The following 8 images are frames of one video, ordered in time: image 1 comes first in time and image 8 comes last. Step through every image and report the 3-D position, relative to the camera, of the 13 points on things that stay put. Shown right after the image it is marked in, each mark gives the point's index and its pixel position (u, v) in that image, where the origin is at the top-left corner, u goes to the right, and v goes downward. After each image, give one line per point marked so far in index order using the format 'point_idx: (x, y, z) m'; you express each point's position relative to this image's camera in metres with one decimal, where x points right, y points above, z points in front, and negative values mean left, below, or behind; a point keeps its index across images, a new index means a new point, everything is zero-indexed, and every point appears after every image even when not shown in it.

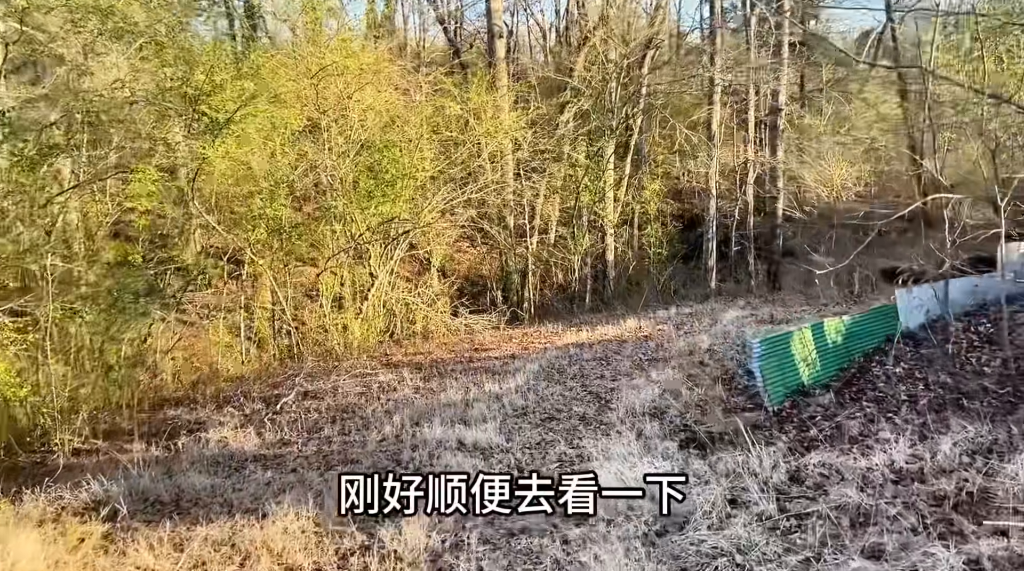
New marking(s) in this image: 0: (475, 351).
0: (-0.6, -1.0, +13.2) m
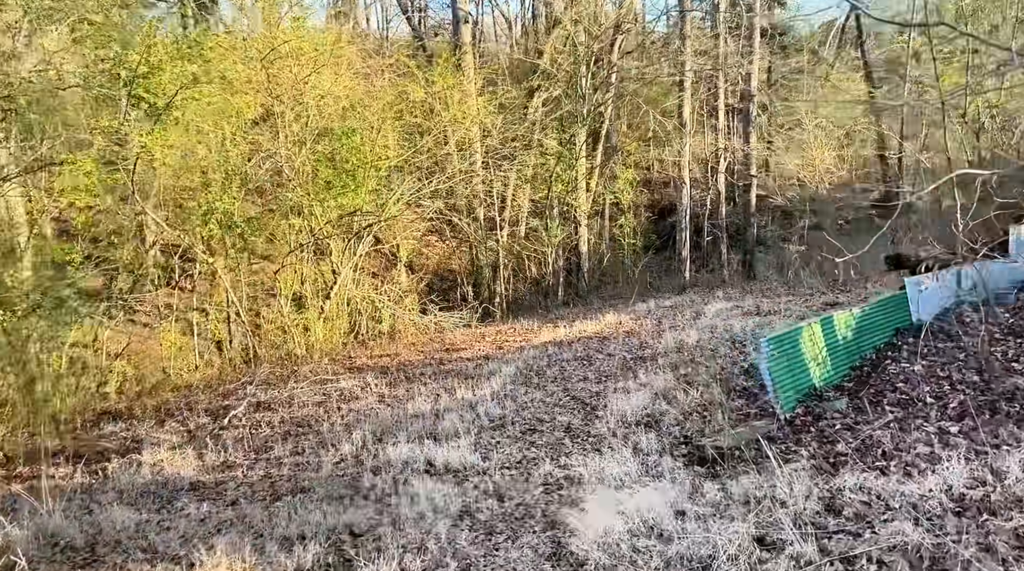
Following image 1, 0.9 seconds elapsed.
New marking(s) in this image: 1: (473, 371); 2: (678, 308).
0: (-0.9, -0.9, +12.3) m
1: (-0.4, -0.9, +10.0) m
2: (+2.7, -0.3, +15.0) m
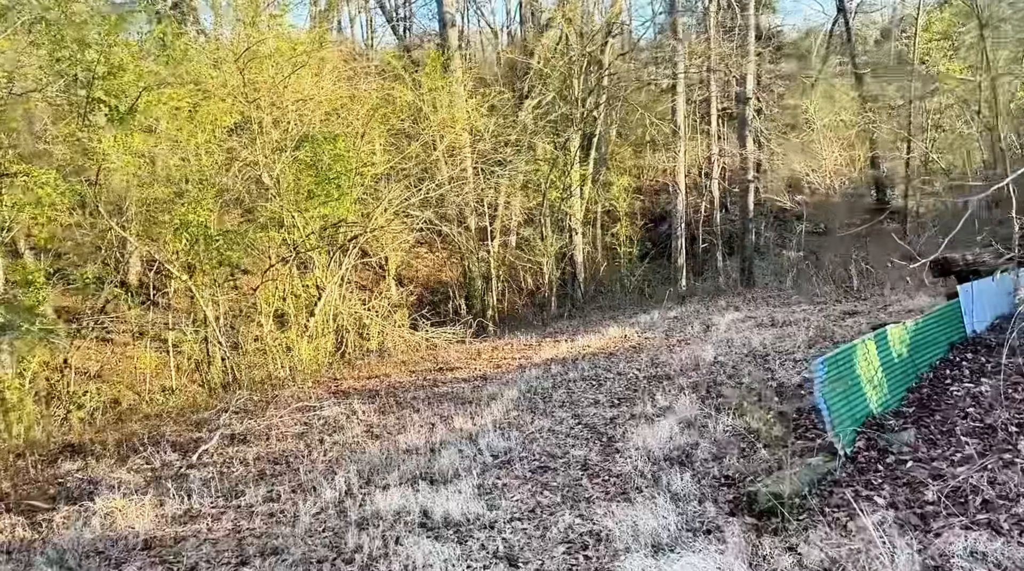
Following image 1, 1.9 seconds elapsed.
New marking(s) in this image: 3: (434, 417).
0: (-0.9, -1.1, +11.4) m
1: (-0.4, -1.1, +9.0) m
2: (+2.7, -0.5, +14.1) m
3: (-0.7, -1.2, +8.1) m
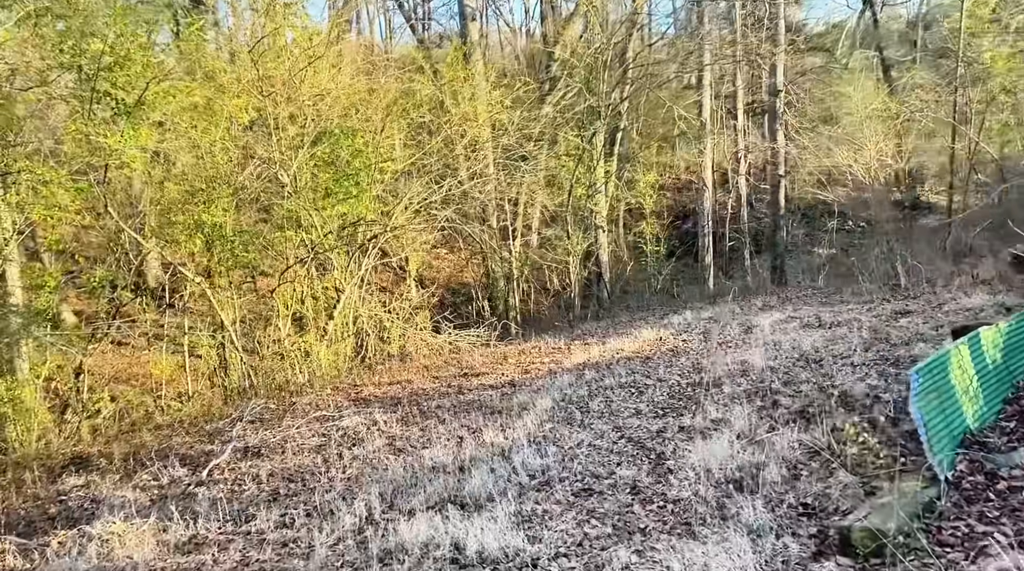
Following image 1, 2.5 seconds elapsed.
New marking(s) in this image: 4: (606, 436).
0: (-0.6, -1.1, +10.8) m
1: (-0.1, -1.1, +8.4) m
2: (+3.1, -0.5, +13.4) m
3: (-0.4, -1.2, +7.5) m
4: (+0.7, -1.1, +6.7) m
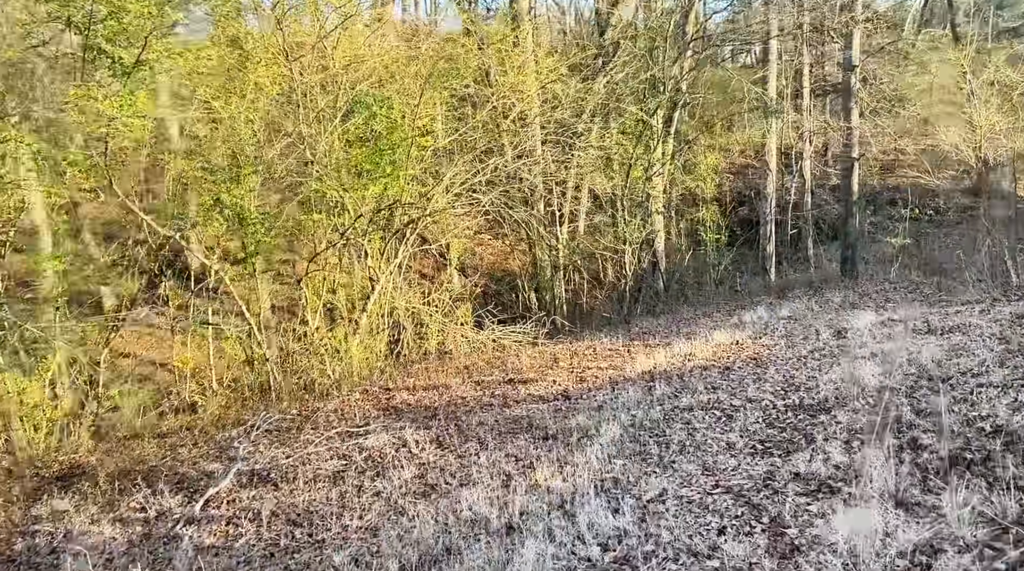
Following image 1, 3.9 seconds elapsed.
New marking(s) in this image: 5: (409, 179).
0: (-0.1, -1.0, +9.3) m
1: (+0.3, -1.1, +7.0) m
2: (+3.8, -0.4, +11.8) m
3: (0.0, -1.2, +6.0) m
4: (+1.0, -1.1, +5.2) m
5: (-1.4, +1.4, +12.0) m
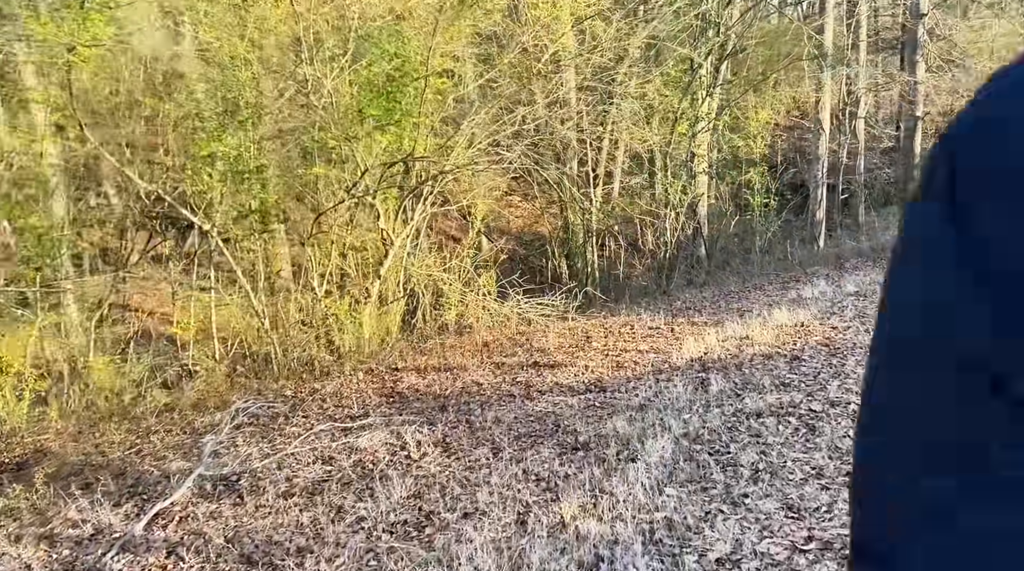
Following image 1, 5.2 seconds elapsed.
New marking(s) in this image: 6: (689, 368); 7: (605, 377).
0: (+0.2, -0.8, +8.0) m
1: (+0.4, -0.9, +5.6) m
2: (+4.1, -0.1, +10.3) m
3: (+0.1, -1.0, +4.7) m
4: (+1.1, -1.0, +3.8) m
5: (-1.0, +1.8, +10.6) m
6: (+1.4, -0.6, +7.4) m
7: (+0.8, -0.7, +7.4) m
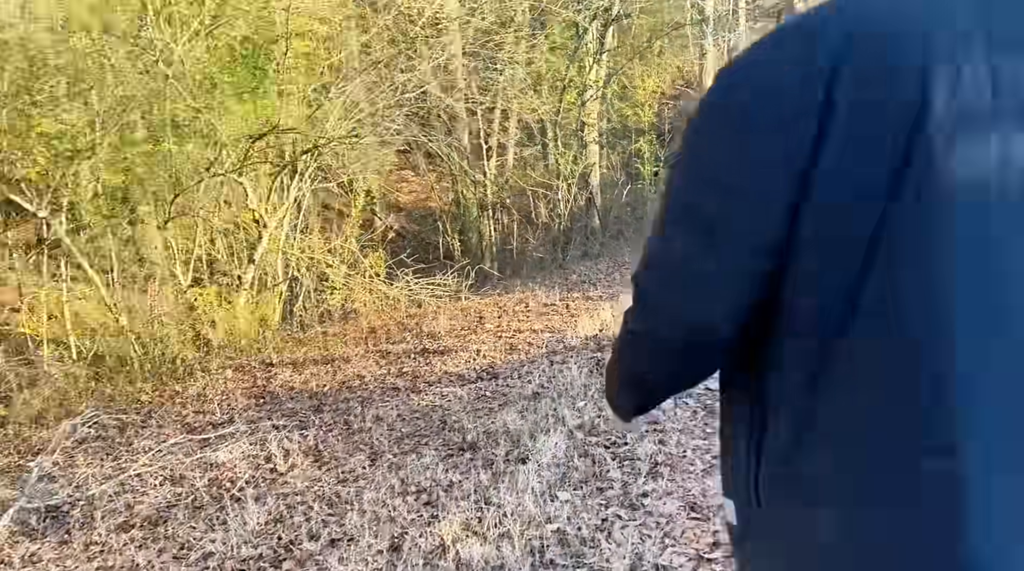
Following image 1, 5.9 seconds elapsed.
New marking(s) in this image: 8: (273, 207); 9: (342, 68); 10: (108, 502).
0: (-0.7, -0.6, +7.3) m
1: (-0.2, -0.8, +5.0) m
2: (+2.8, +0.3, +10.0) m
3: (-0.5, -0.9, +4.0) m
4: (+0.6, -0.9, +3.3) m
5: (-2.3, +2.0, +9.7) m
6: (+0.6, -0.4, +6.9) m
7: (-0.1, -0.6, +6.8) m
8: (-2.8, +0.9, +10.5) m
9: (-2.0, +2.4, +10.3) m
10: (-2.2, -1.2, +4.9) m
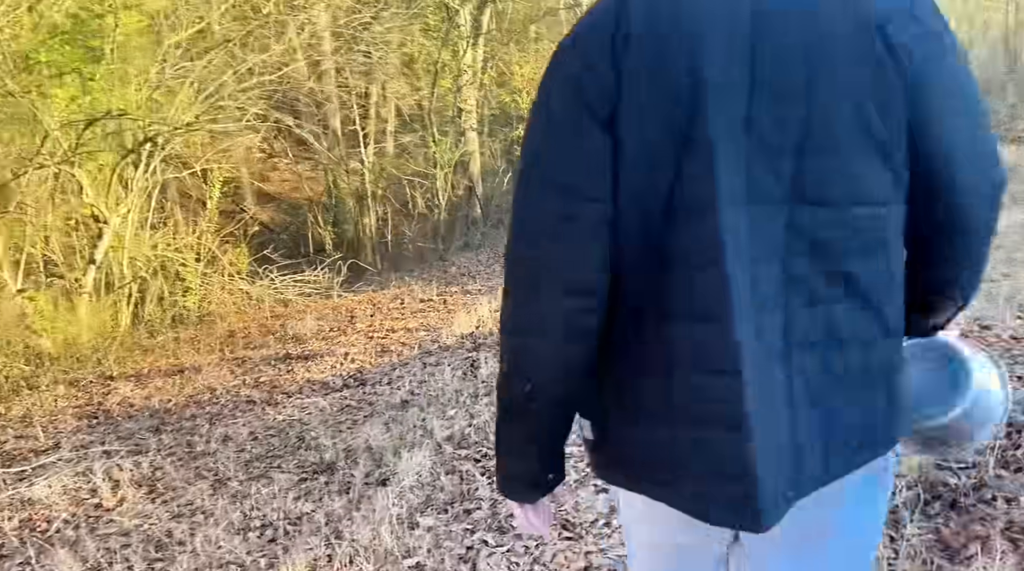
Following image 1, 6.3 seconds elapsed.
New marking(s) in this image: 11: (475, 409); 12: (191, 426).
0: (-1.7, -0.6, +6.7) m
1: (-0.9, -0.8, +4.4) m
2: (+1.5, +0.4, +9.8) m
3: (-1.0, -1.0, +3.5) m
4: (+0.2, -0.9, +2.9) m
5: (-3.6, +1.9, +8.8) m
6: (-0.4, -0.4, +6.4) m
7: (-1.0, -0.5, +6.3) m
8: (-4.1, +0.9, +9.6) m
9: (-3.4, +2.3, +9.5) m
10: (-2.8, -1.2, +4.1) m
11: (-0.2, -0.6, +4.9) m
12: (-1.9, -0.8, +5.4) m
